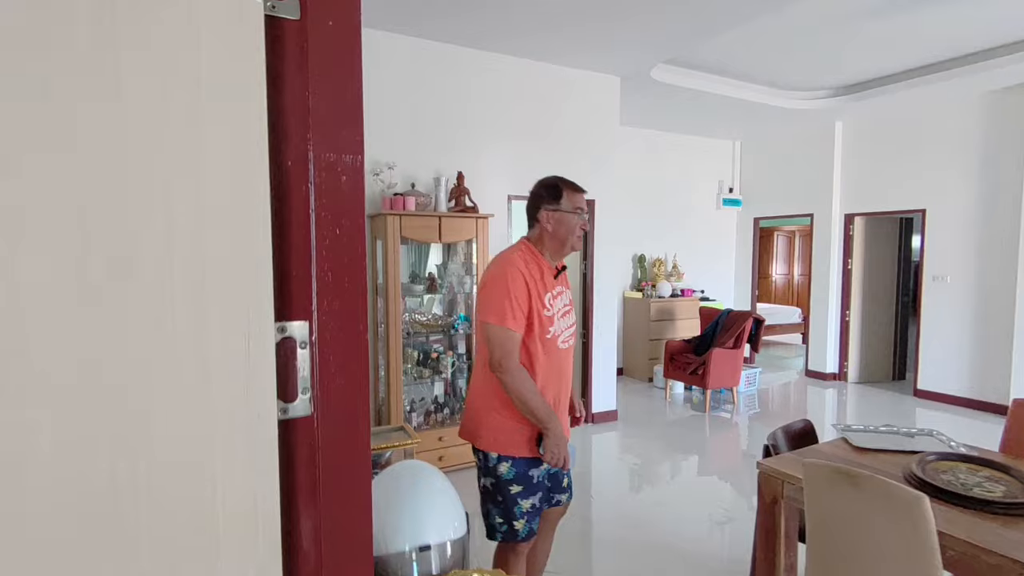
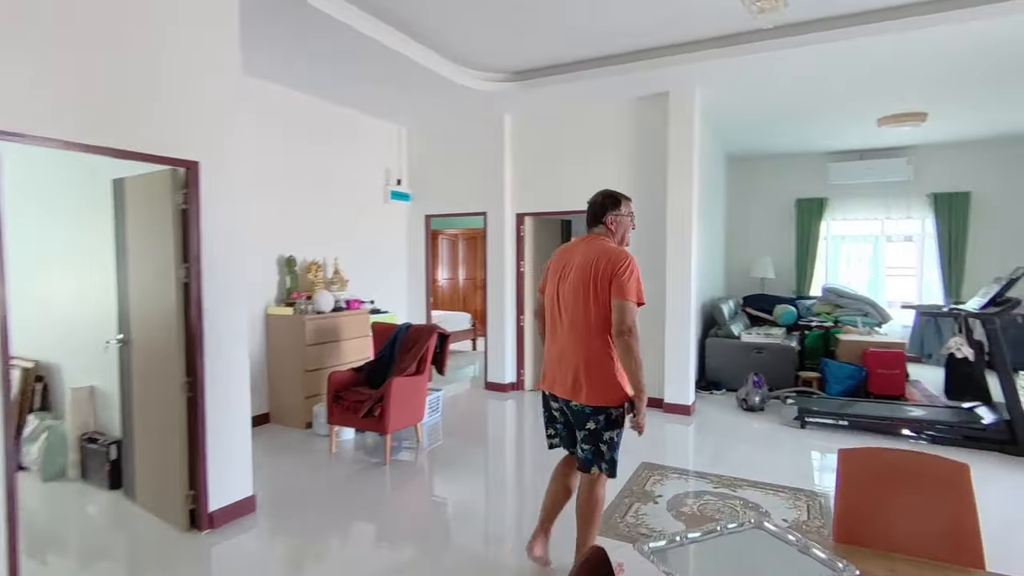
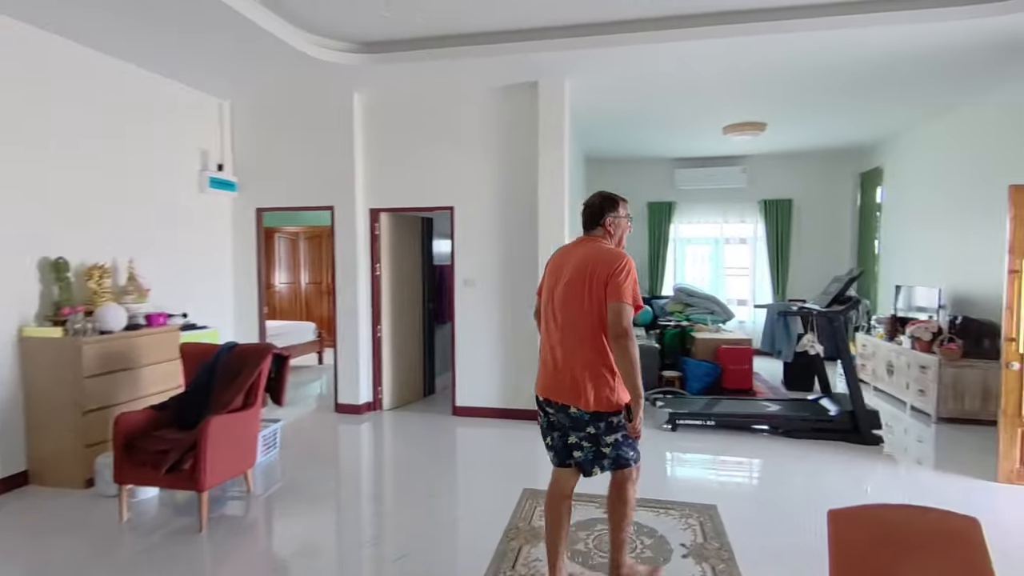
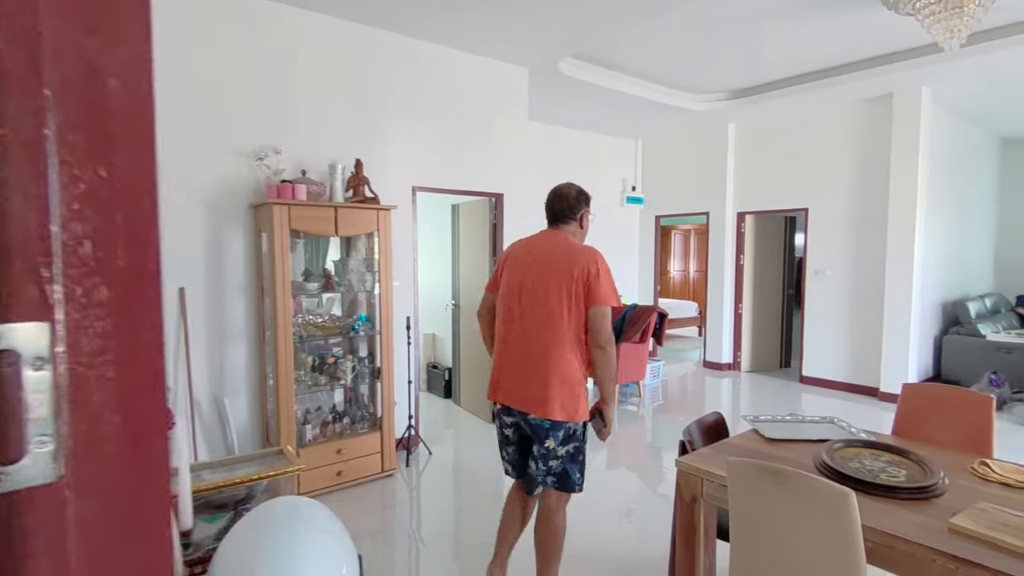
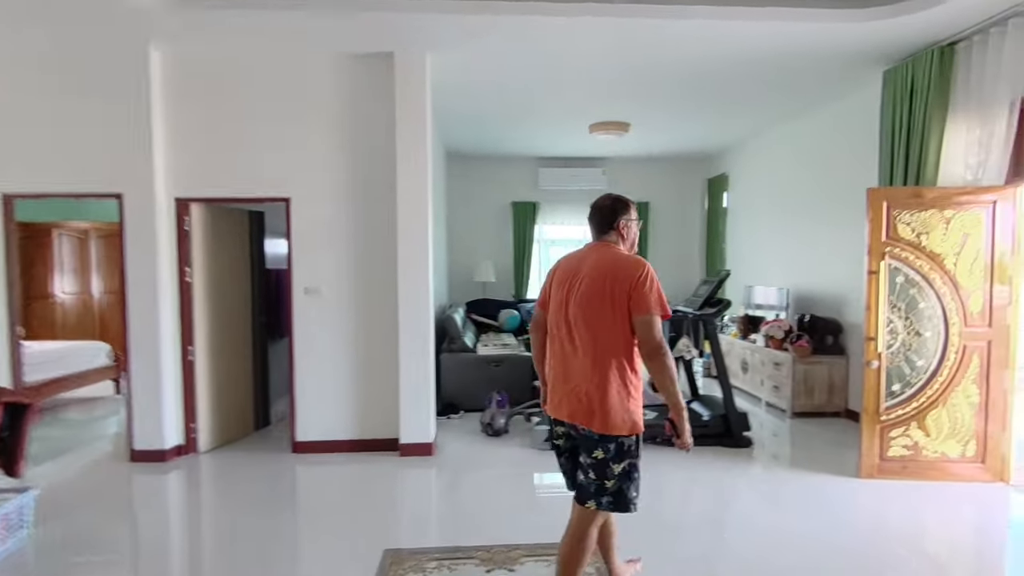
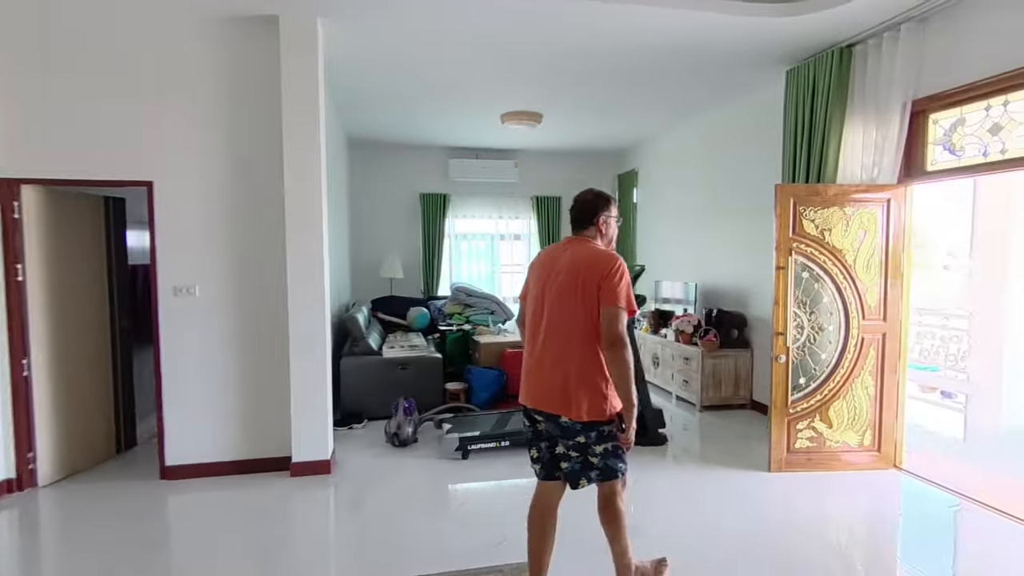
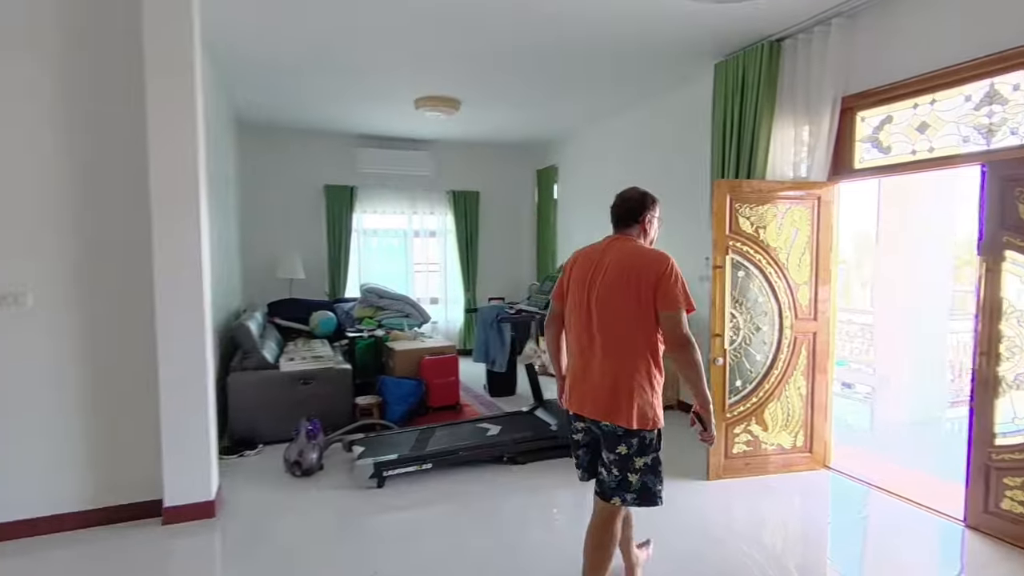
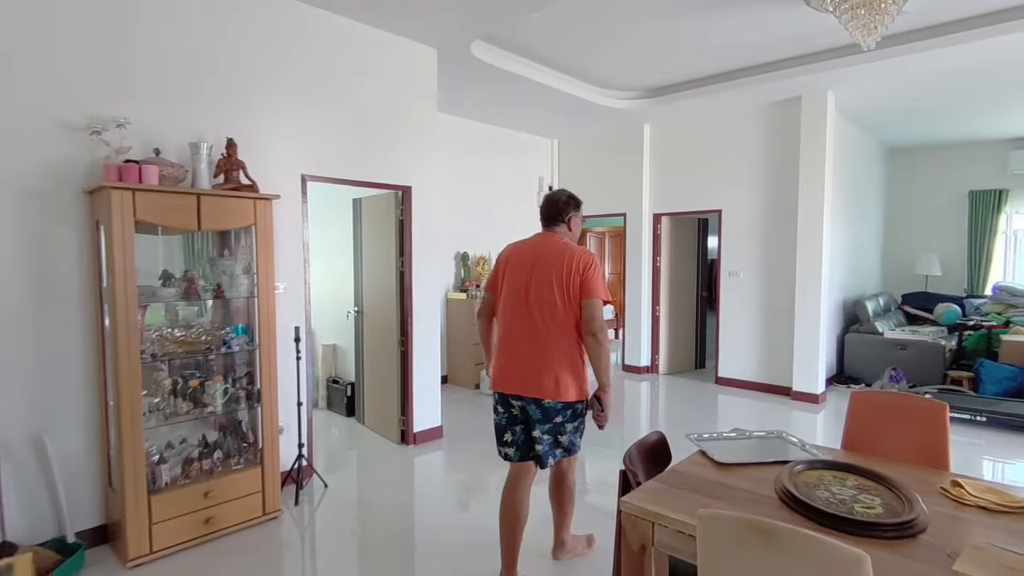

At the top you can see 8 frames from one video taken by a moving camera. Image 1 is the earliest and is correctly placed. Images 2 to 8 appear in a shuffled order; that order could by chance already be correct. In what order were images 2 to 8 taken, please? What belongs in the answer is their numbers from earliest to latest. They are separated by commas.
4, 8, 2, 3, 5, 6, 7
